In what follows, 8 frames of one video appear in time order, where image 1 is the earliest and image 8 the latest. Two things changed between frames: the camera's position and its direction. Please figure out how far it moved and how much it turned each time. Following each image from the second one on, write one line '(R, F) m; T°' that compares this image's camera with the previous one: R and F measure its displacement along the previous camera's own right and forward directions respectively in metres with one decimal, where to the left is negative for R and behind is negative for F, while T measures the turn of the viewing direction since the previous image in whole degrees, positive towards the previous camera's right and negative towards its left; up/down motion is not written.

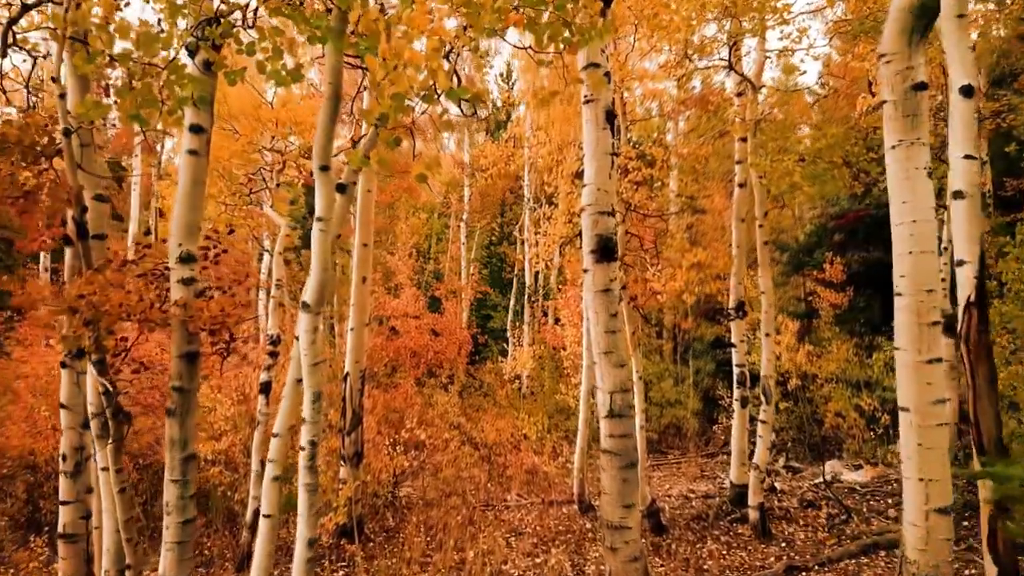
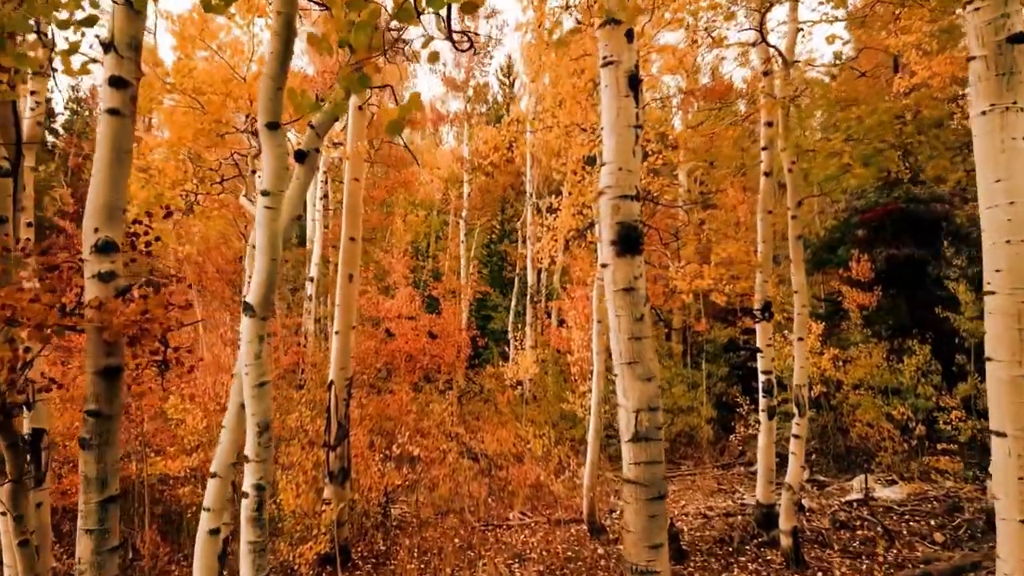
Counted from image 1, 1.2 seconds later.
(0.0, +0.9) m; 0°
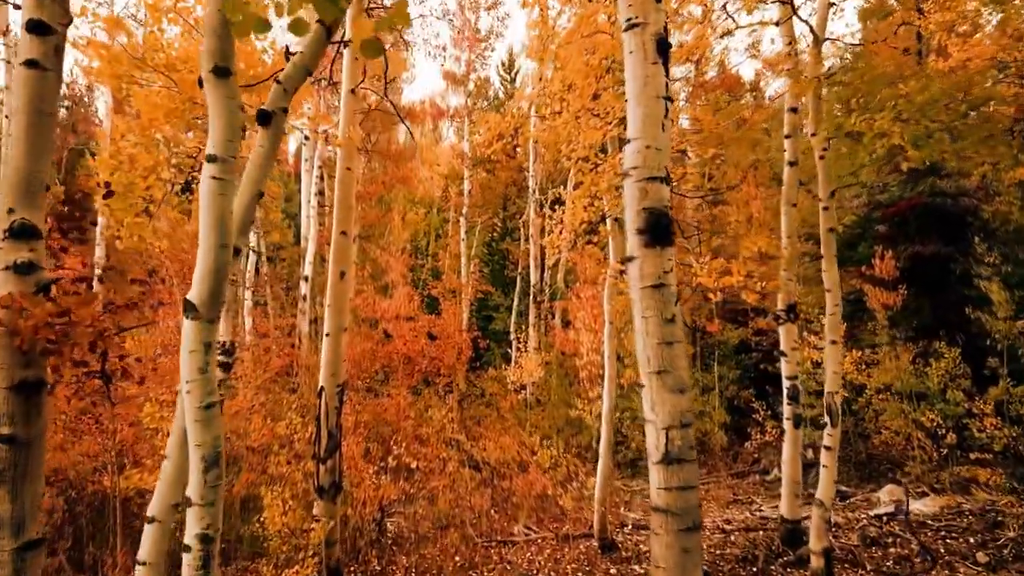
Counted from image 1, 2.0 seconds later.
(0.0, +0.7) m; 0°
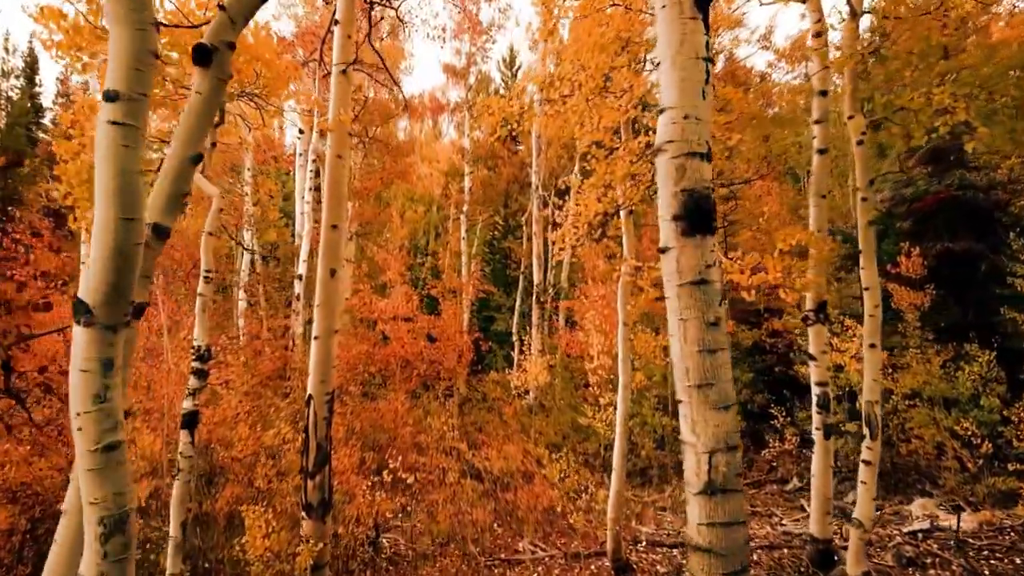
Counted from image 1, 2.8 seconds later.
(0.0, +0.7) m; 0°
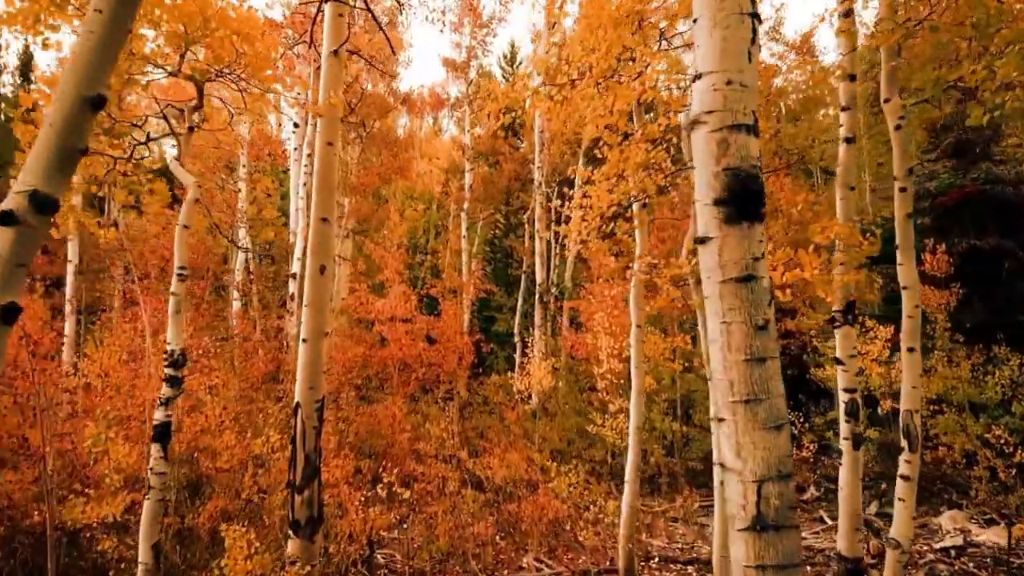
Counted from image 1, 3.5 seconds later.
(0.0, +0.6) m; 0°
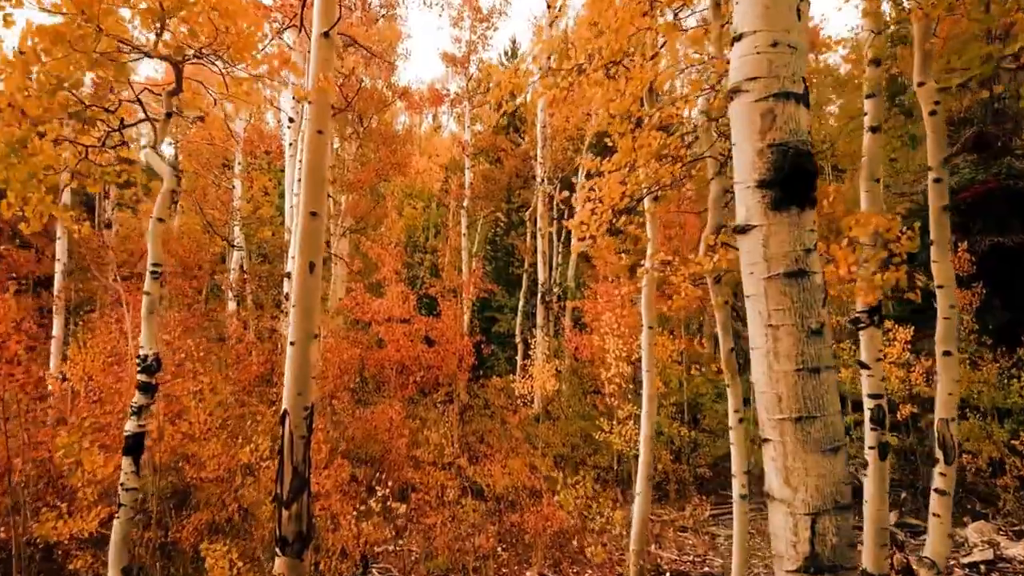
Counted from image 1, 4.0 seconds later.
(0.0, +0.5) m; 0°
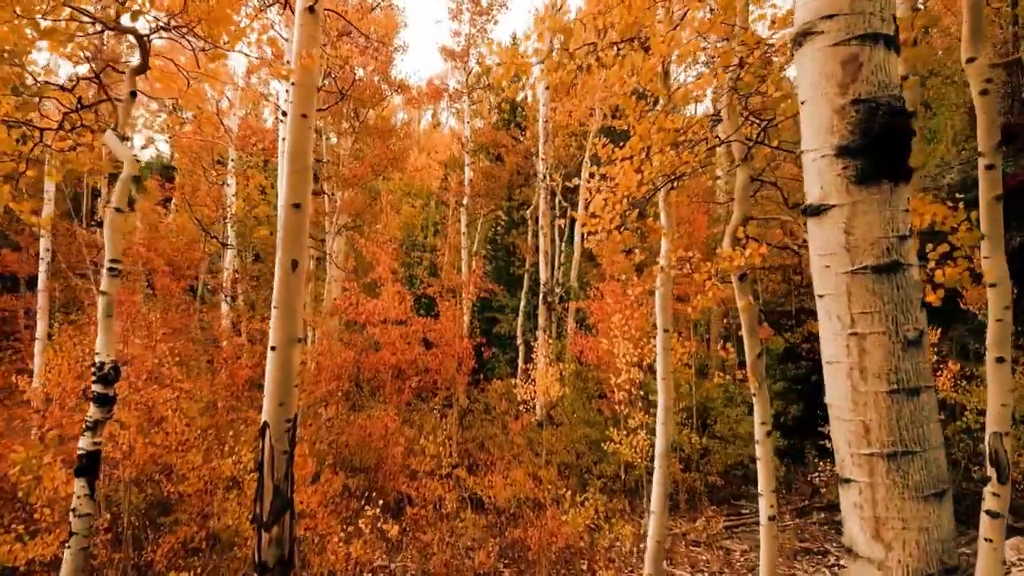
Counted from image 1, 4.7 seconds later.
(0.0, +0.6) m; 0°
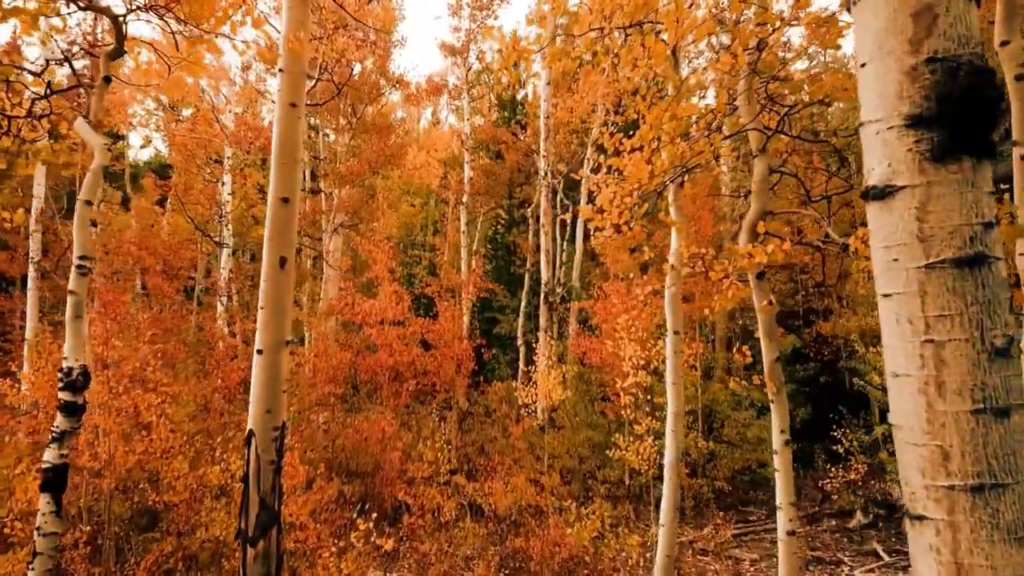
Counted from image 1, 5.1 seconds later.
(0.0, +0.3) m; 0°
